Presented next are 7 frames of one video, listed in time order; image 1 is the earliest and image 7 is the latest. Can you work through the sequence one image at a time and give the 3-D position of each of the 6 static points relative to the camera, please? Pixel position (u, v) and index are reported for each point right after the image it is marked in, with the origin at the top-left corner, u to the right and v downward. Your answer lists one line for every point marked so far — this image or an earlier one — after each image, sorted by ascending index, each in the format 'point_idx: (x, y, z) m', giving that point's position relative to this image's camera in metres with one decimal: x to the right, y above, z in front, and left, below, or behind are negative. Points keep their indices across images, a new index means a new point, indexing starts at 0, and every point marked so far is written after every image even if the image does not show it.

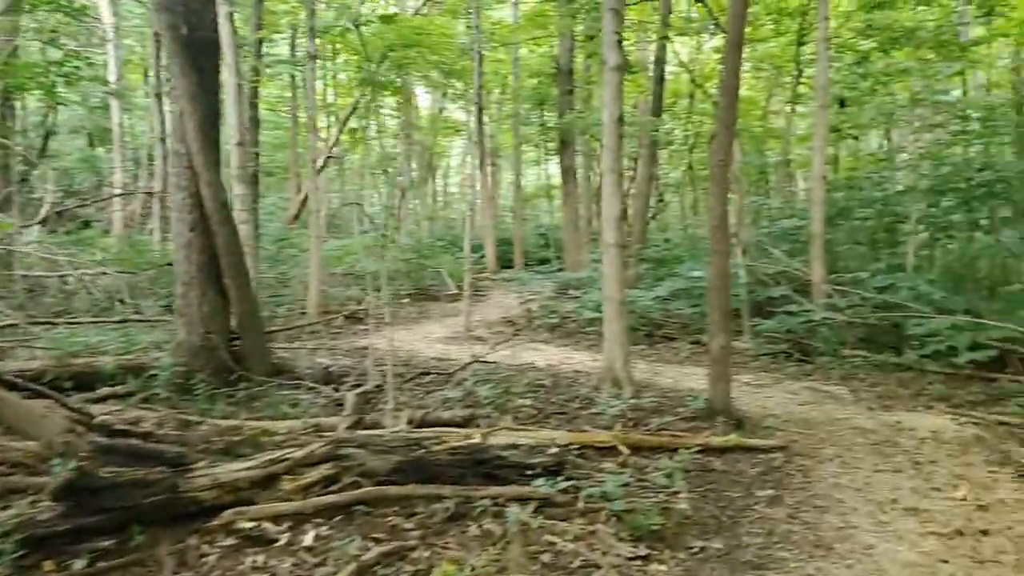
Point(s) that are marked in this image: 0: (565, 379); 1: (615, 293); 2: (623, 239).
0: (+0.4, -0.8, +6.5) m
1: (+0.8, 0.0, +6.2) m
2: (+0.9, +0.4, +6.2) m
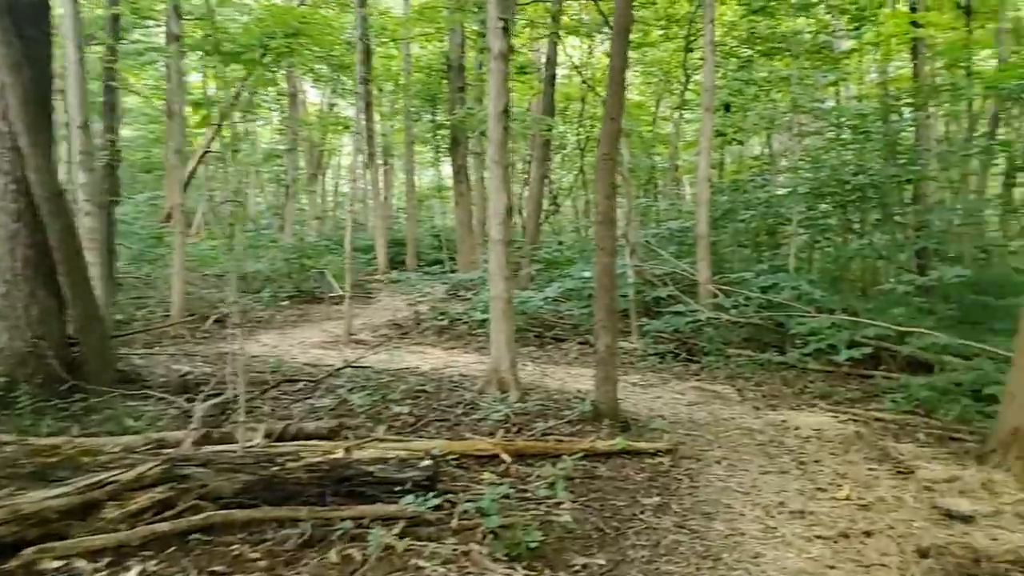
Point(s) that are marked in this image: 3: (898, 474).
0: (-0.5, -0.7, +6.1) m
1: (-0.1, 0.0, +5.9) m
2: (0.0, +0.4, +5.9) m
3: (+2.2, -1.0, +4.5) m
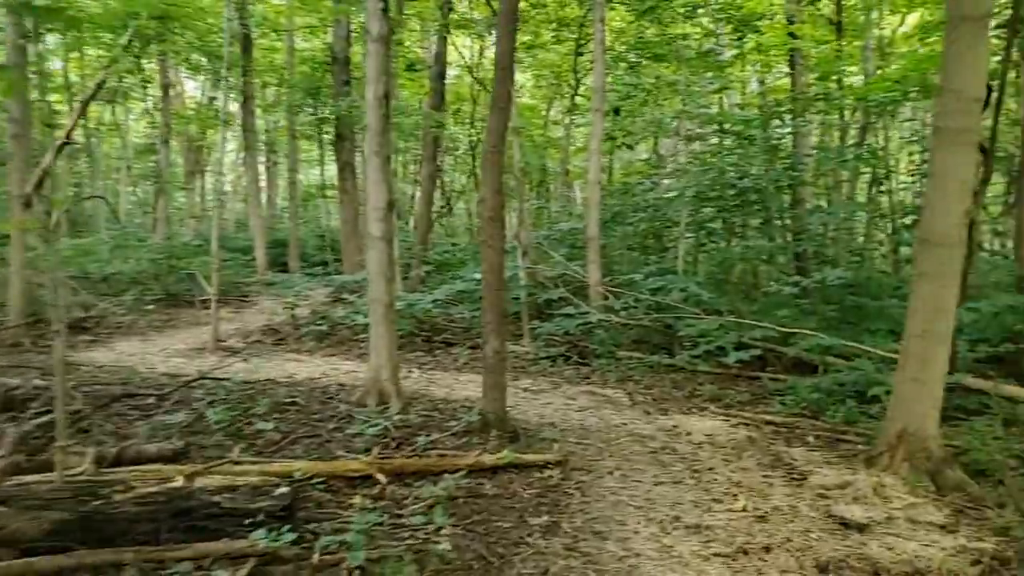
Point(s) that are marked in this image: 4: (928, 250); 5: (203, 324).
0: (-1.3, -0.8, +5.6) m
1: (-0.9, 0.0, +5.5) m
2: (-0.8, +0.4, +5.5) m
3: (+1.5, -1.0, +4.4) m
4: (+2.2, +0.2, +4.3) m
5: (-3.9, -0.5, +10.1) m
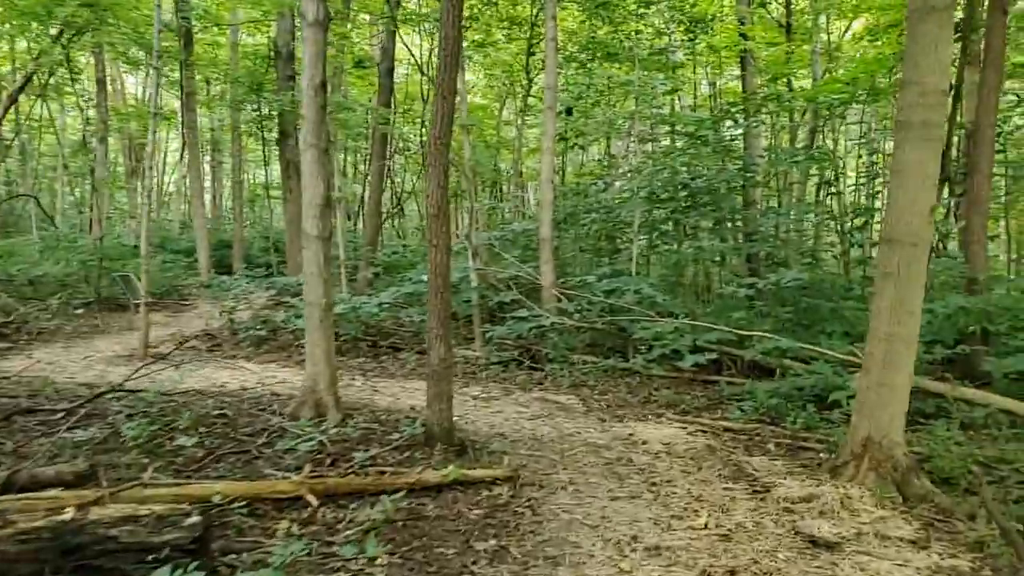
0: (-1.7, -0.8, +5.2) m
1: (-1.2, -0.1, +5.1) m
2: (-1.2, +0.4, +5.1) m
3: (+1.2, -1.1, +4.1) m
4: (+2.0, +0.2, +4.1) m
5: (-4.5, -0.5, +9.5) m
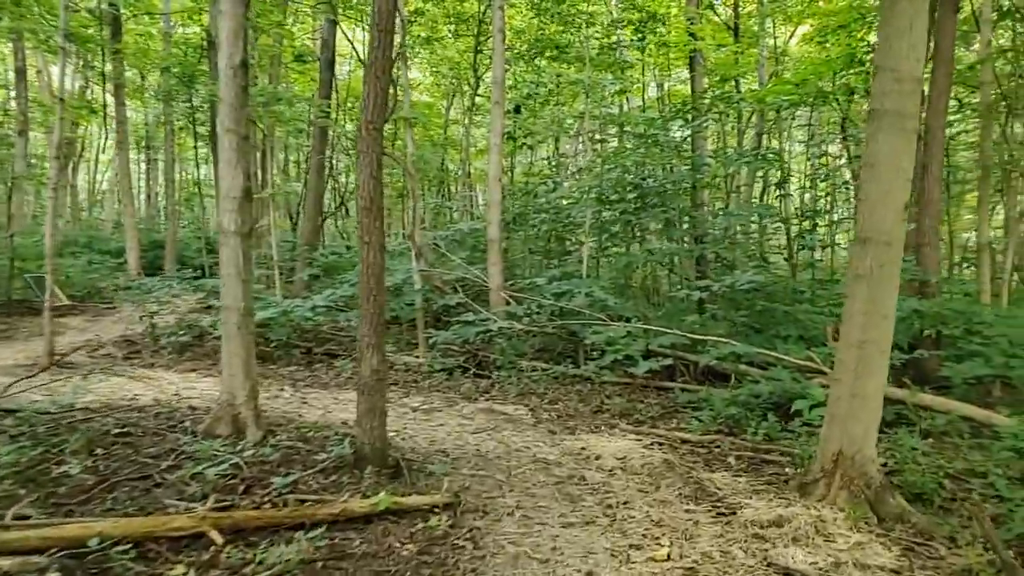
0: (-2.0, -0.8, +4.7) m
1: (-1.6, -0.1, +4.6) m
2: (-1.5, +0.4, +4.6) m
3: (+1.0, -1.1, +3.8) m
4: (+1.7, +0.2, +3.8) m
5: (-5.1, -0.5, +8.8) m
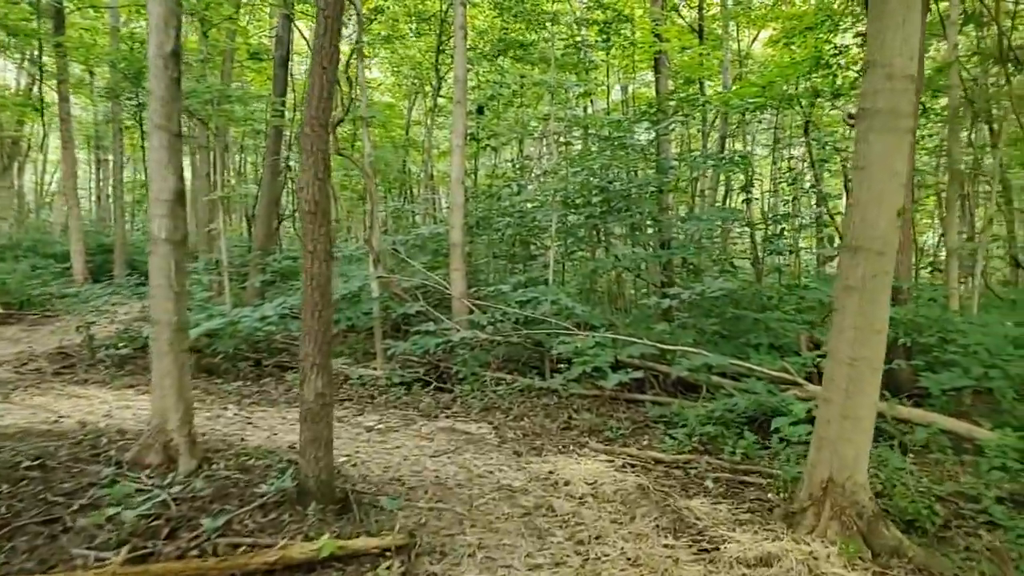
0: (-2.2, -0.9, +4.2) m
1: (-1.8, -0.1, +4.1) m
2: (-1.7, +0.3, +4.2) m
3: (+0.8, -1.1, +3.4) m
4: (+1.5, +0.1, +3.5) m
5: (-5.5, -0.6, +8.1) m
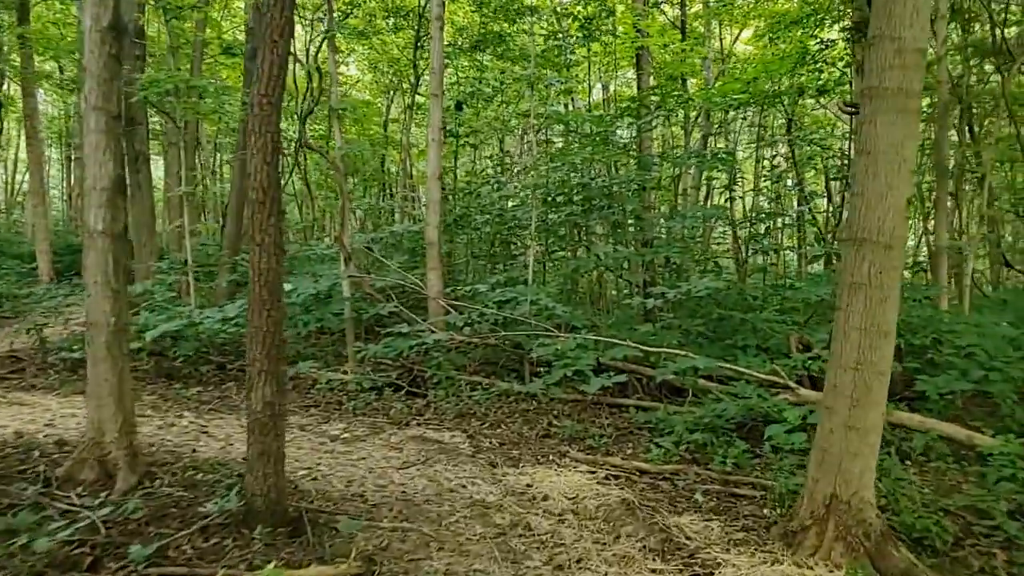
0: (-2.4, -0.8, +3.8) m
1: (-1.9, -0.1, +3.7) m
2: (-1.9, +0.3, +3.8) m
3: (+0.7, -1.1, +3.1) m
4: (+1.4, +0.1, +3.2) m
5: (-5.7, -0.6, +7.7) m
